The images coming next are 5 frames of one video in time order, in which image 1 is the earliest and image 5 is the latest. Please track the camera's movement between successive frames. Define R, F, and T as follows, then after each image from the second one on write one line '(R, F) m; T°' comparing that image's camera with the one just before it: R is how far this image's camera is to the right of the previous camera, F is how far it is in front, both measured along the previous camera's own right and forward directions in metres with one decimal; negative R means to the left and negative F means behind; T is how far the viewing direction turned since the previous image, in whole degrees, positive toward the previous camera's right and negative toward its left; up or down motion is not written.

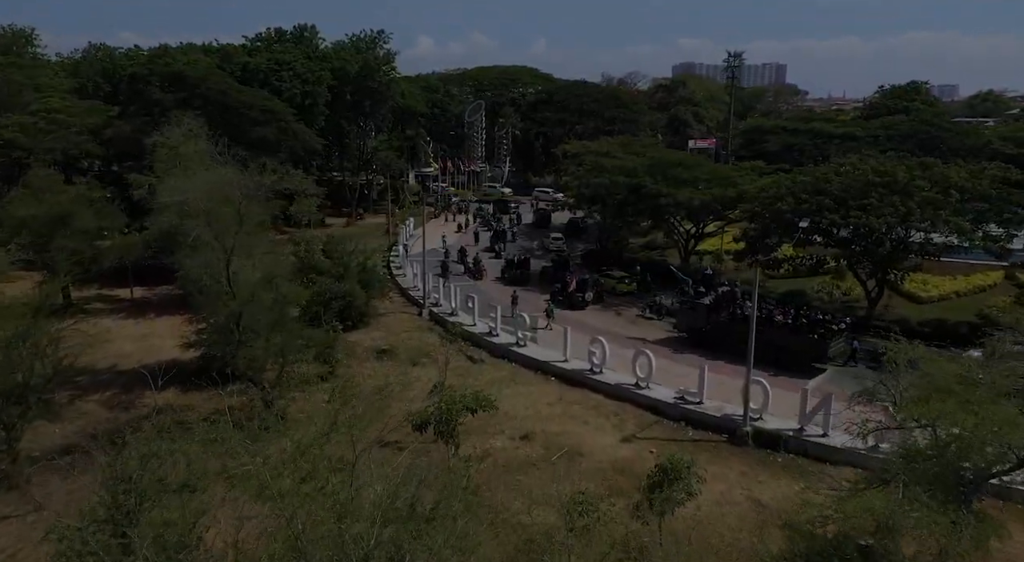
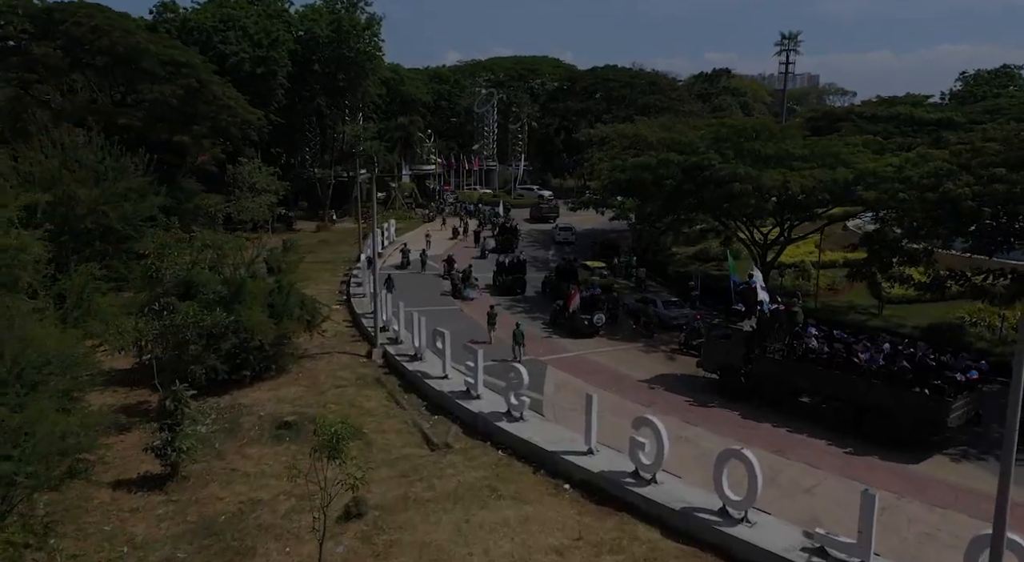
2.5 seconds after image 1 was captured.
(+0.8, +11.9) m; -2°
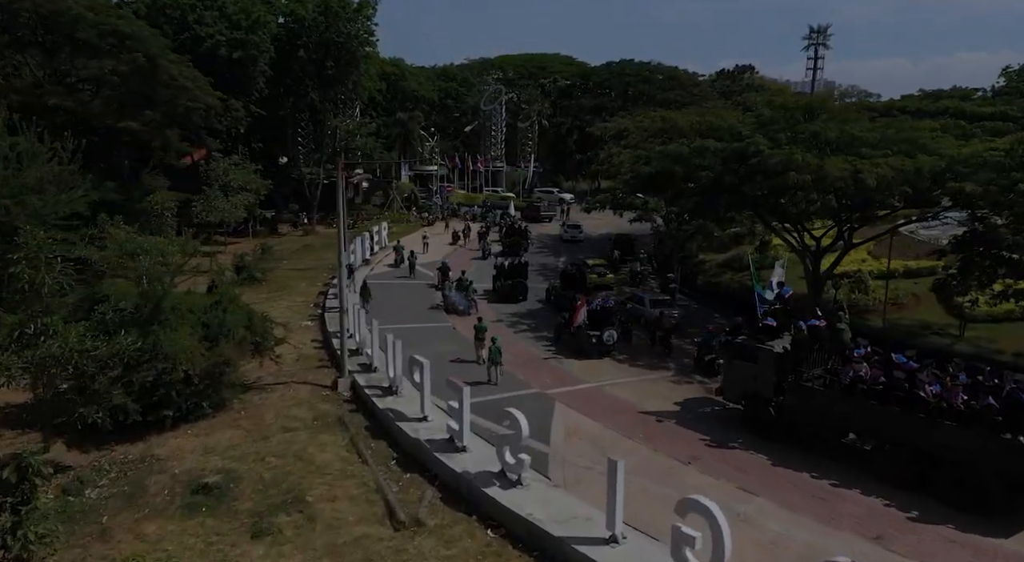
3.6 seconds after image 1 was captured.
(+0.3, +4.6) m; -1°
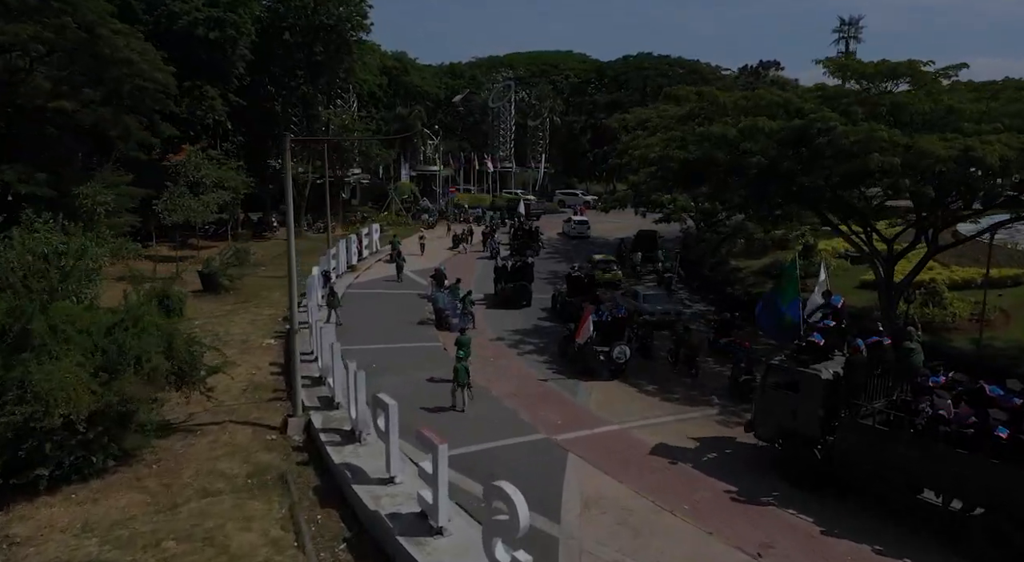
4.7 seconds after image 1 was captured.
(+0.2, +4.2) m; -1°
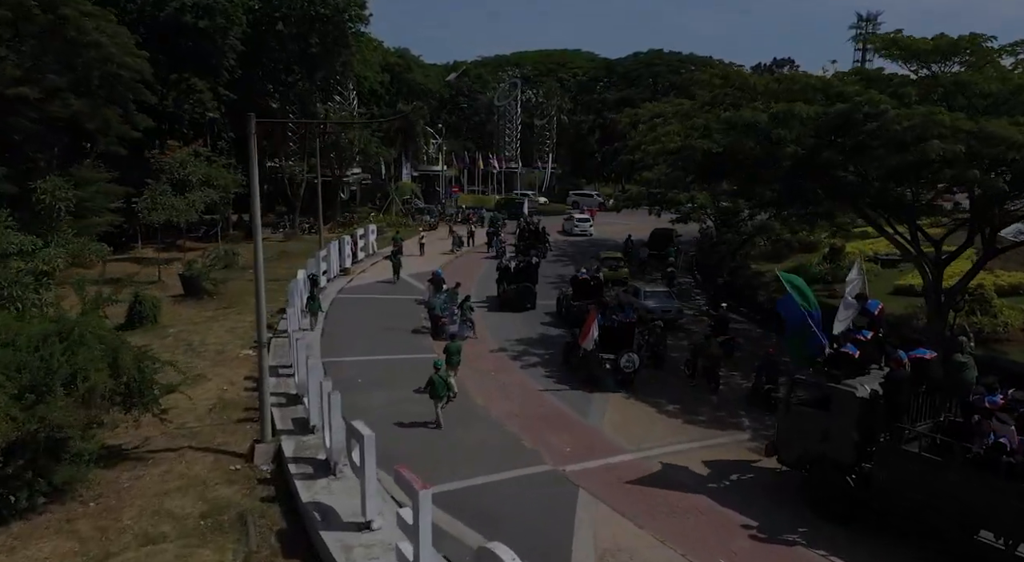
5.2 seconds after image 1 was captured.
(+0.1, +2.0) m; 0°
